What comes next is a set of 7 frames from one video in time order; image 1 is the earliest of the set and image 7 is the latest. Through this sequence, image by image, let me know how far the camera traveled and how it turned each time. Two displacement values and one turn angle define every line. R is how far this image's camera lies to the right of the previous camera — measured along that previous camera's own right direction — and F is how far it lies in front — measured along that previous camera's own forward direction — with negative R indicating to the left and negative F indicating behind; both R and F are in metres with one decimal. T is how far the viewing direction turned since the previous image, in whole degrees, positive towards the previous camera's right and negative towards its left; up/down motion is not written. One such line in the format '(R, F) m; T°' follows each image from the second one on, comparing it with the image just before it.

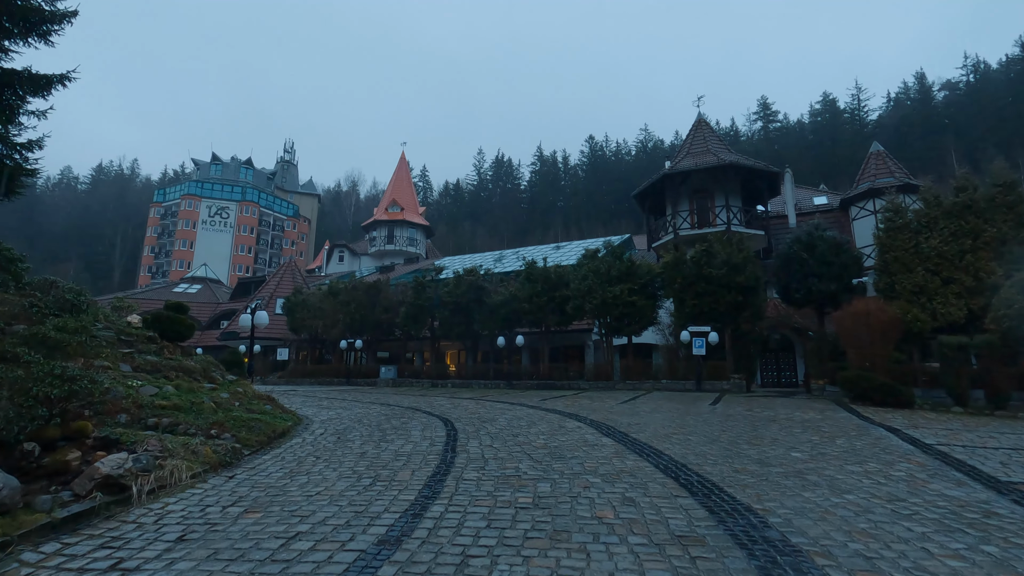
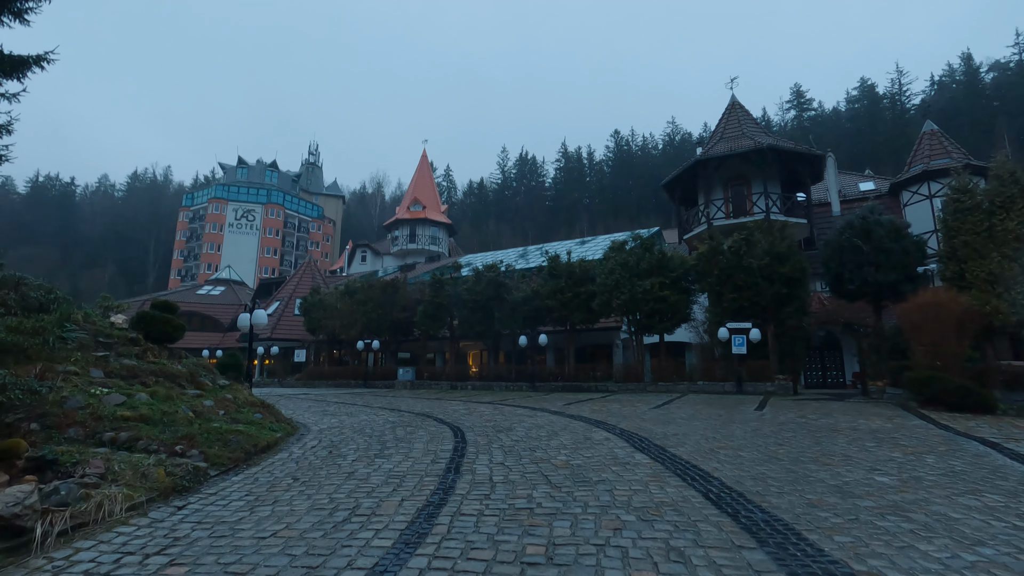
(+0.2, +1.5) m; -3°
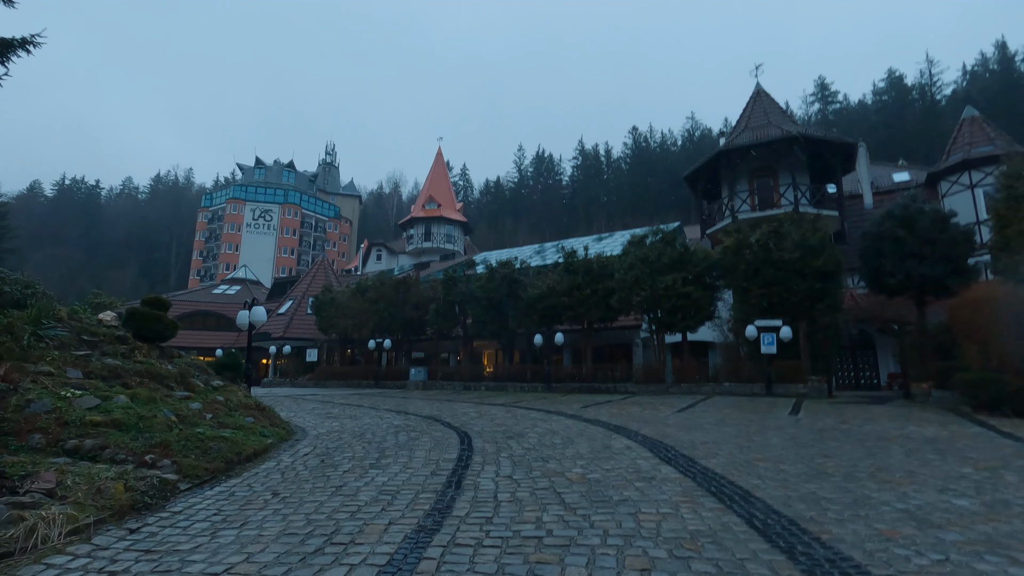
(+0.1, +0.9) m; -2°
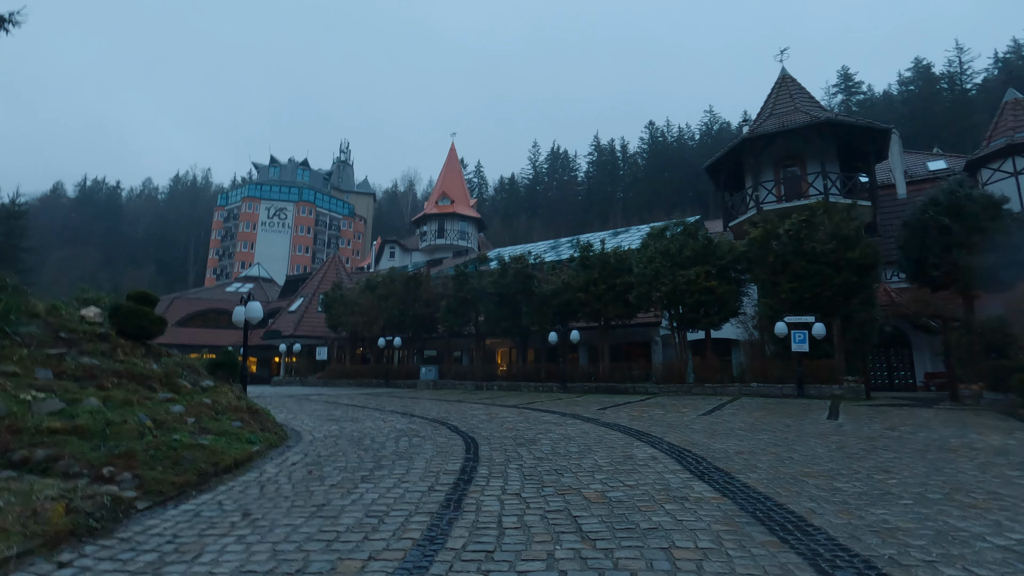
(+0.1, +1.0) m; -2°
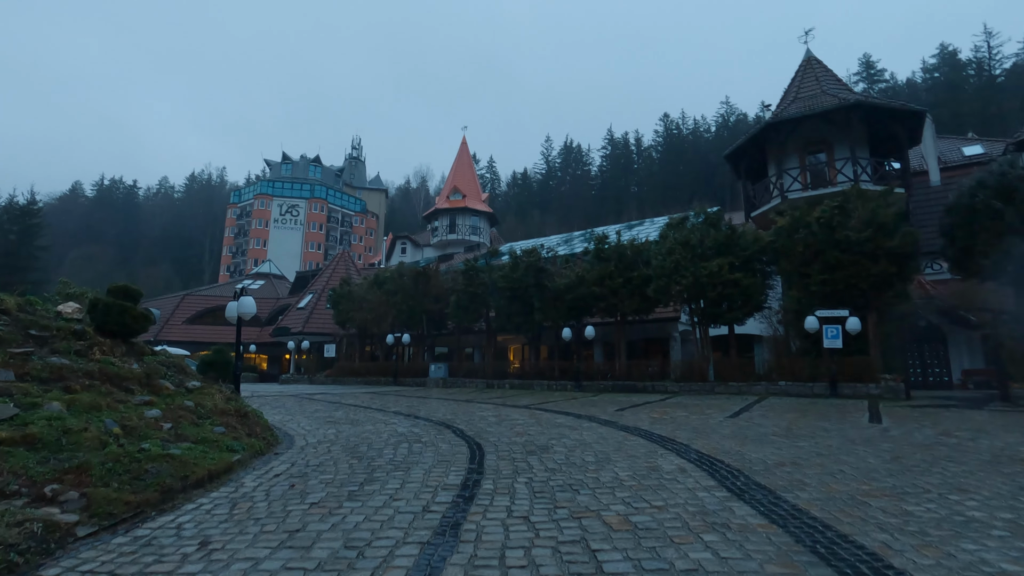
(+0.1, +1.0) m; -1°
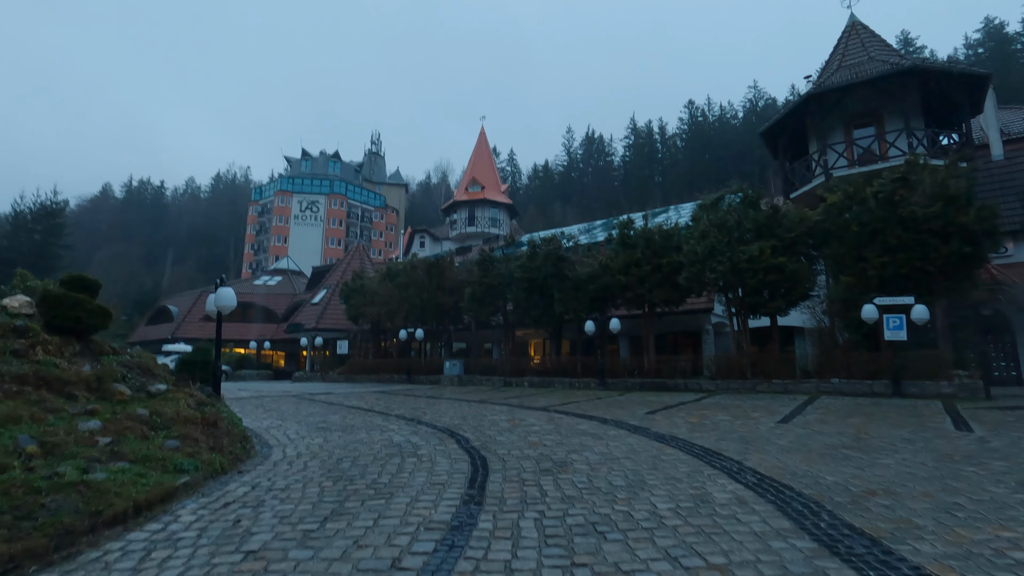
(+0.2, +1.6) m; -2°
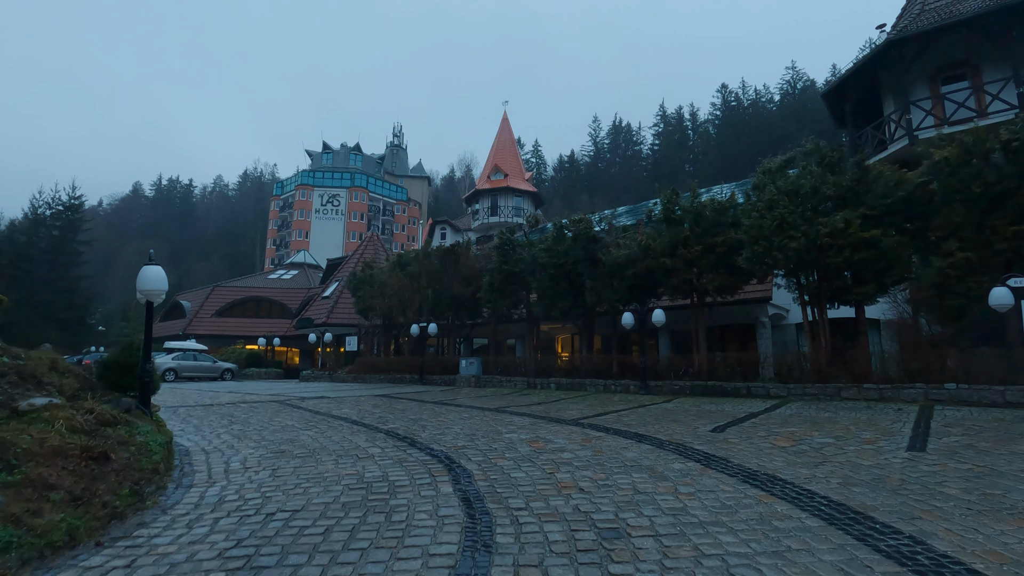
(+0.1, +2.8) m; -3°
